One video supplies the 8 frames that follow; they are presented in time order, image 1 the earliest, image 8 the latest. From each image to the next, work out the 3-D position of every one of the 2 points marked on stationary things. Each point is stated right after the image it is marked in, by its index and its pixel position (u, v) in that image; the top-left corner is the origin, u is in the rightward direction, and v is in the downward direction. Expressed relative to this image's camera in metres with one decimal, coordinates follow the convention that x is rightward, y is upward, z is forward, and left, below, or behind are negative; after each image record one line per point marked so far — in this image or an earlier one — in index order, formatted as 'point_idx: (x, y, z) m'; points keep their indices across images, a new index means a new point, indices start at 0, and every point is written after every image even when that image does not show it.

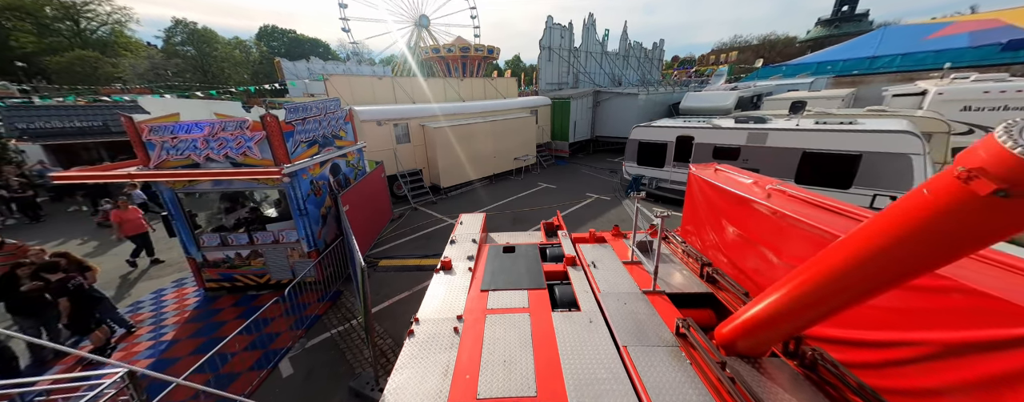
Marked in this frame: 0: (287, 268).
0: (-4.8, -1.4, +6.2) m
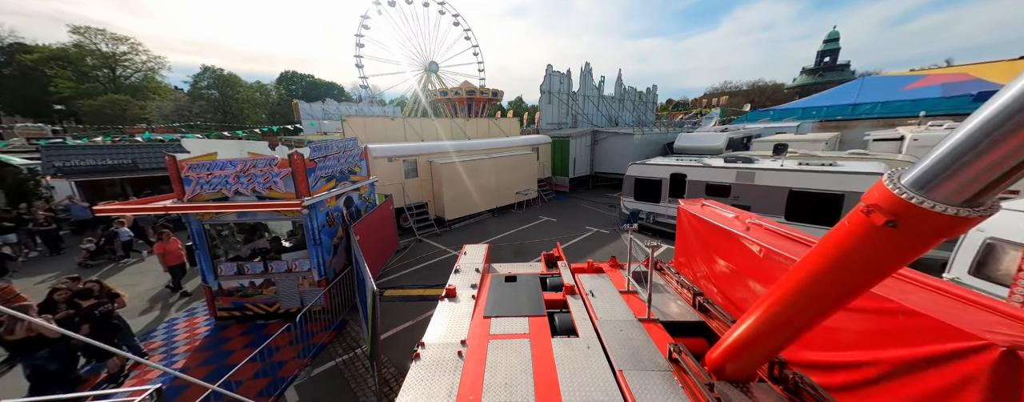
0: (-4.8, -2.1, +6.4) m
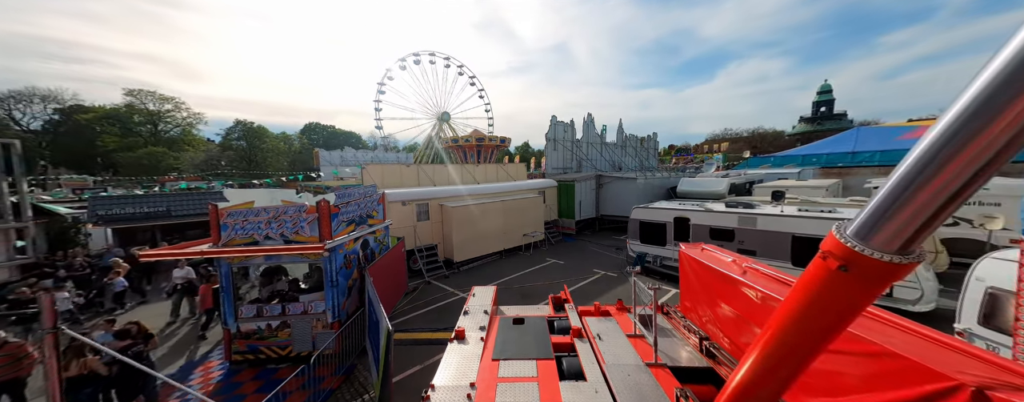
0: (-4.6, -3.1, +6.5) m
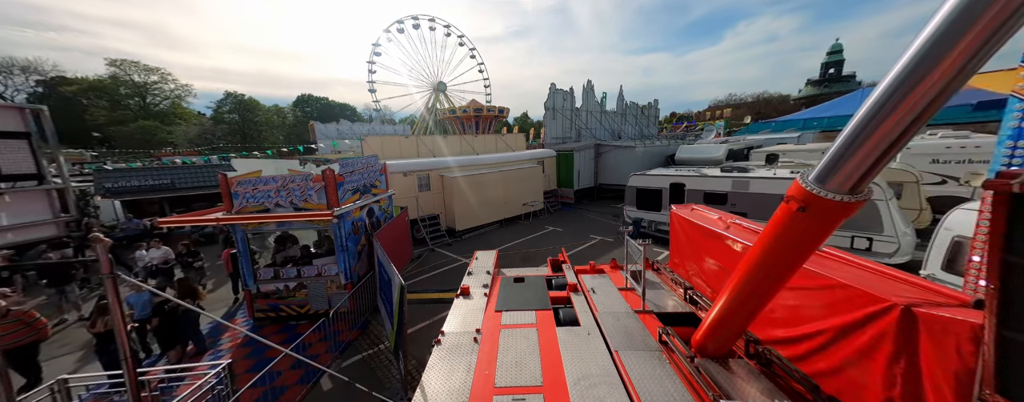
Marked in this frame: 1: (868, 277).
0: (-4.6, -2.4, +7.0) m
1: (+3.3, -0.7, +2.7) m
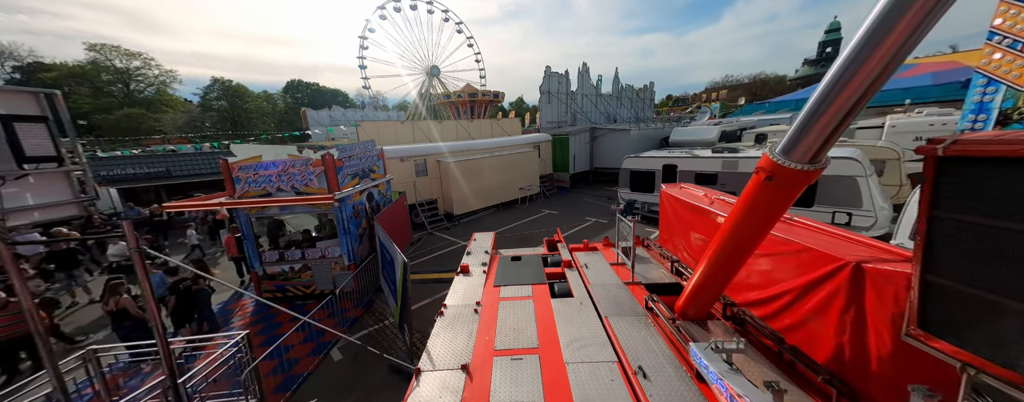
0: (-4.6, -2.0, +7.3) m
1: (+3.3, -0.4, +3.0) m
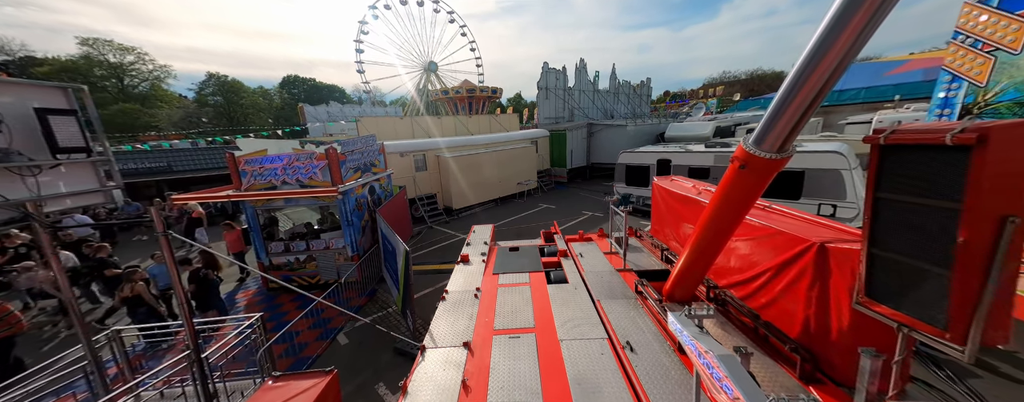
0: (-4.7, -1.8, +7.6) m
1: (+3.3, -0.3, +3.3) m
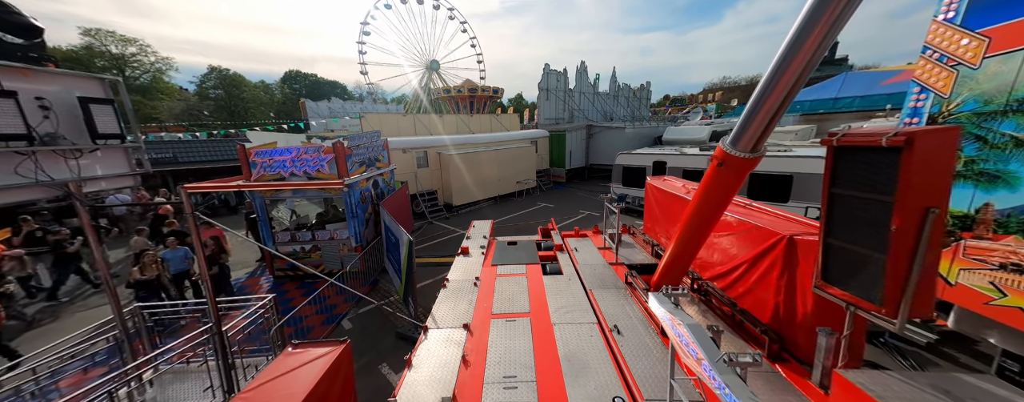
0: (-4.8, -1.6, +7.8) m
1: (+3.3, -0.2, +3.6) m
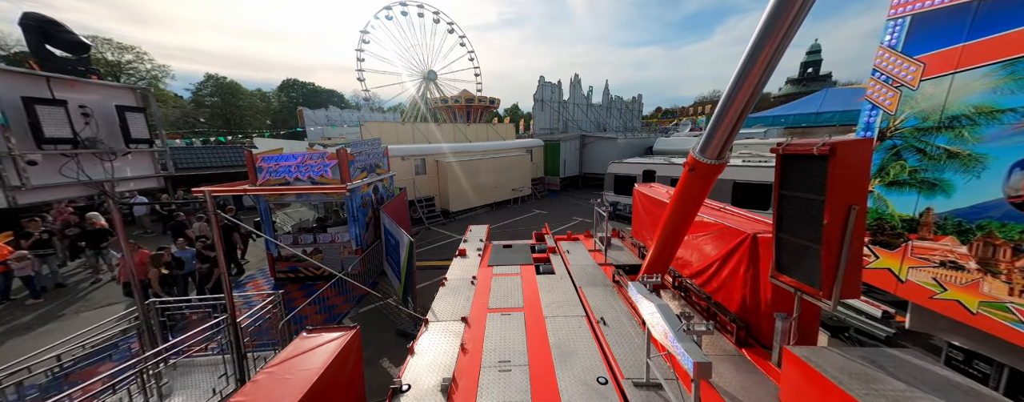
0: (-4.9, -1.7, +8.1) m
1: (+3.2, -0.3, +4.0) m
